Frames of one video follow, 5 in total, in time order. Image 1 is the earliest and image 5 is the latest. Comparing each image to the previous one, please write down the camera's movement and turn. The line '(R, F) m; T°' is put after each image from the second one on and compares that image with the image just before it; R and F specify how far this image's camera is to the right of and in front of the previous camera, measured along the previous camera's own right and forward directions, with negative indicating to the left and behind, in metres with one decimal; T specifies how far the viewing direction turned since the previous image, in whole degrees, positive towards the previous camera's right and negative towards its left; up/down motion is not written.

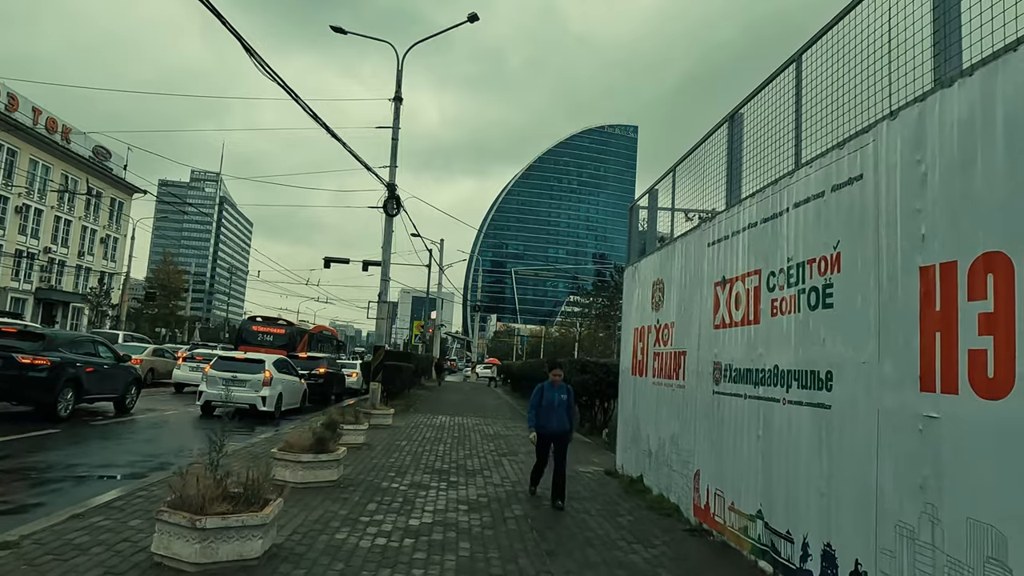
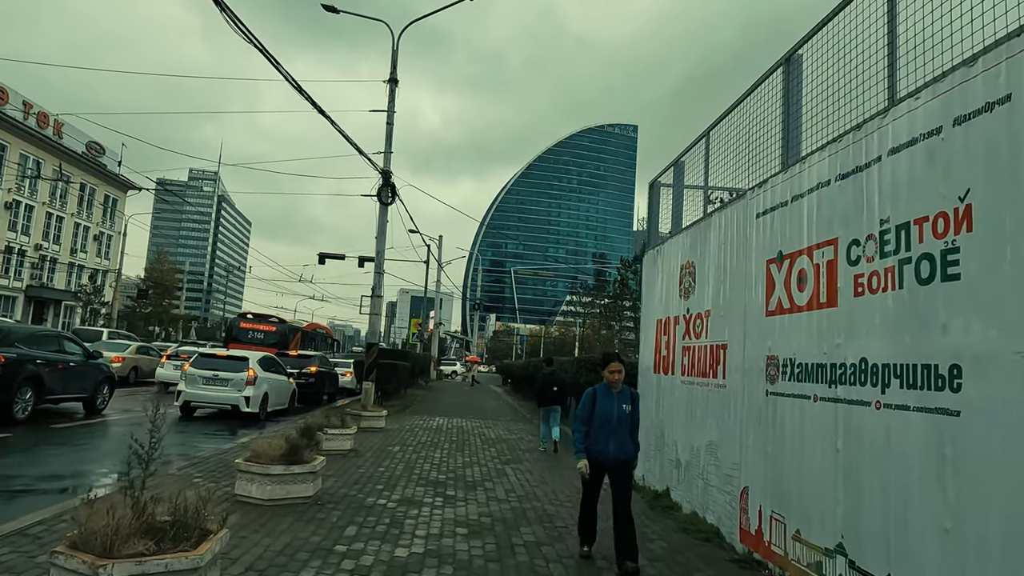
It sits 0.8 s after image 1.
(-0.1, +1.3) m; 0°
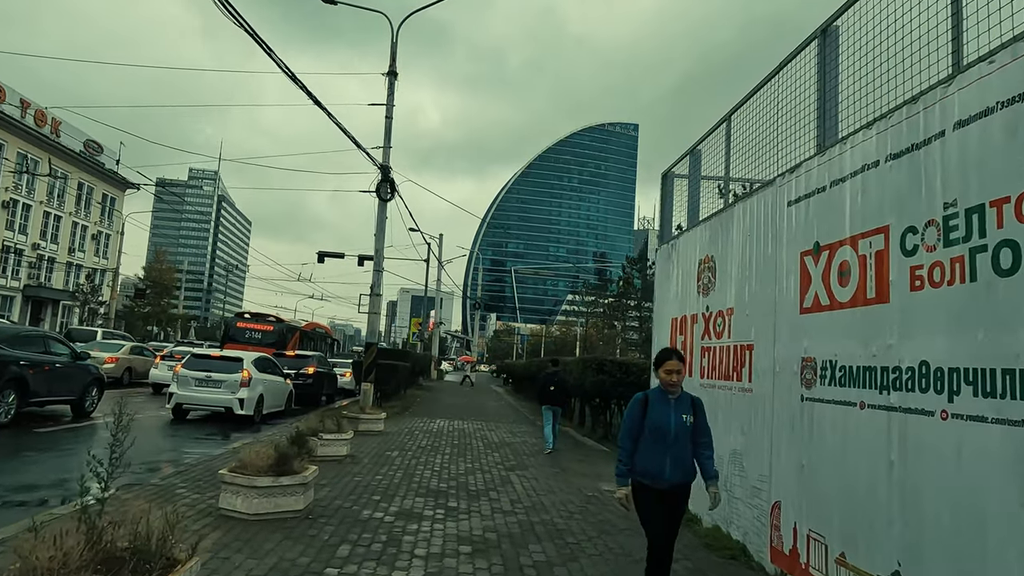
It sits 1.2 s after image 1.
(-0.1, +0.6) m; 0°
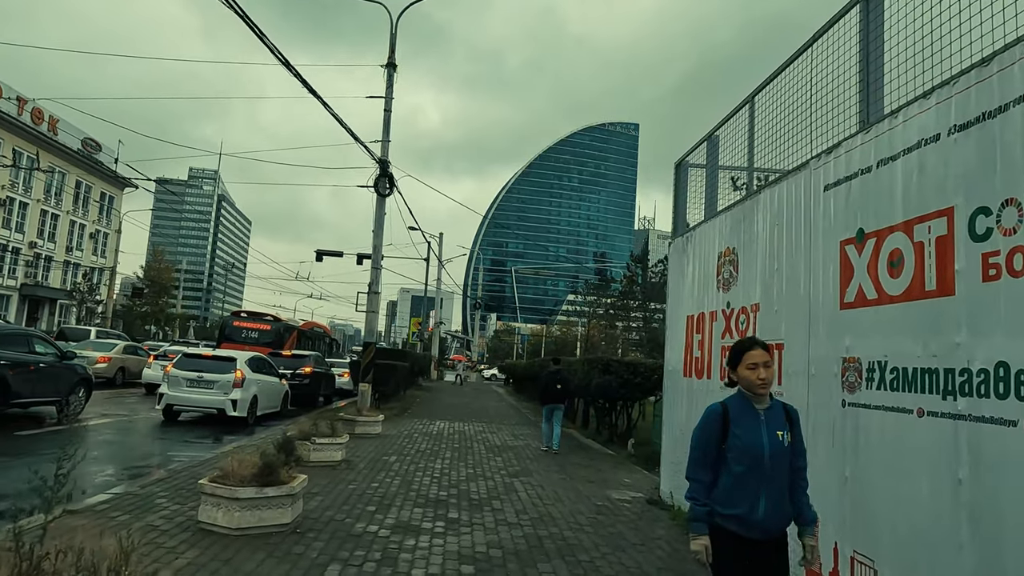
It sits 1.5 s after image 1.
(-0.1, +0.6) m; 0°
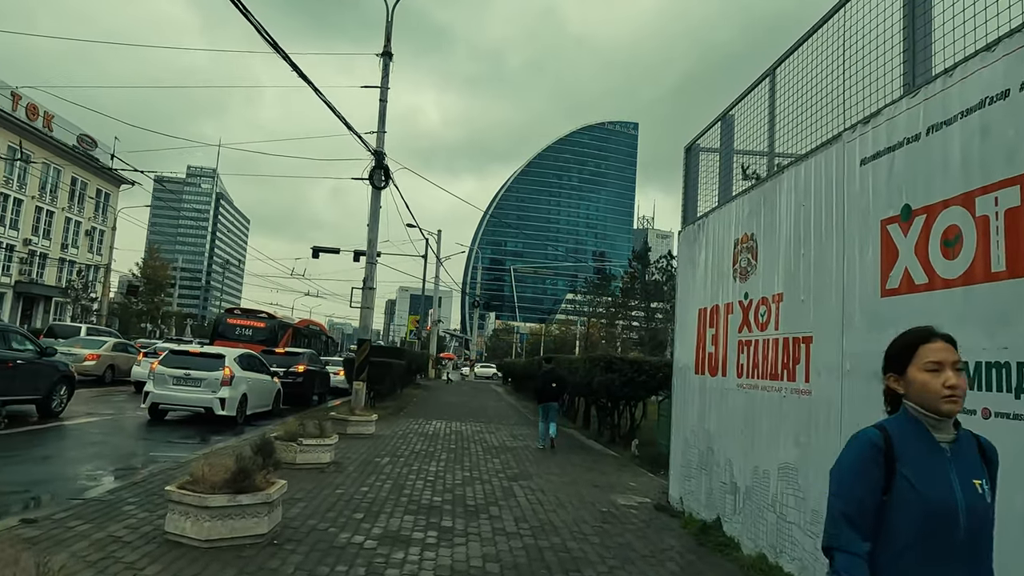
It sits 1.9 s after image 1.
(0.0, +0.6) m; 0°
